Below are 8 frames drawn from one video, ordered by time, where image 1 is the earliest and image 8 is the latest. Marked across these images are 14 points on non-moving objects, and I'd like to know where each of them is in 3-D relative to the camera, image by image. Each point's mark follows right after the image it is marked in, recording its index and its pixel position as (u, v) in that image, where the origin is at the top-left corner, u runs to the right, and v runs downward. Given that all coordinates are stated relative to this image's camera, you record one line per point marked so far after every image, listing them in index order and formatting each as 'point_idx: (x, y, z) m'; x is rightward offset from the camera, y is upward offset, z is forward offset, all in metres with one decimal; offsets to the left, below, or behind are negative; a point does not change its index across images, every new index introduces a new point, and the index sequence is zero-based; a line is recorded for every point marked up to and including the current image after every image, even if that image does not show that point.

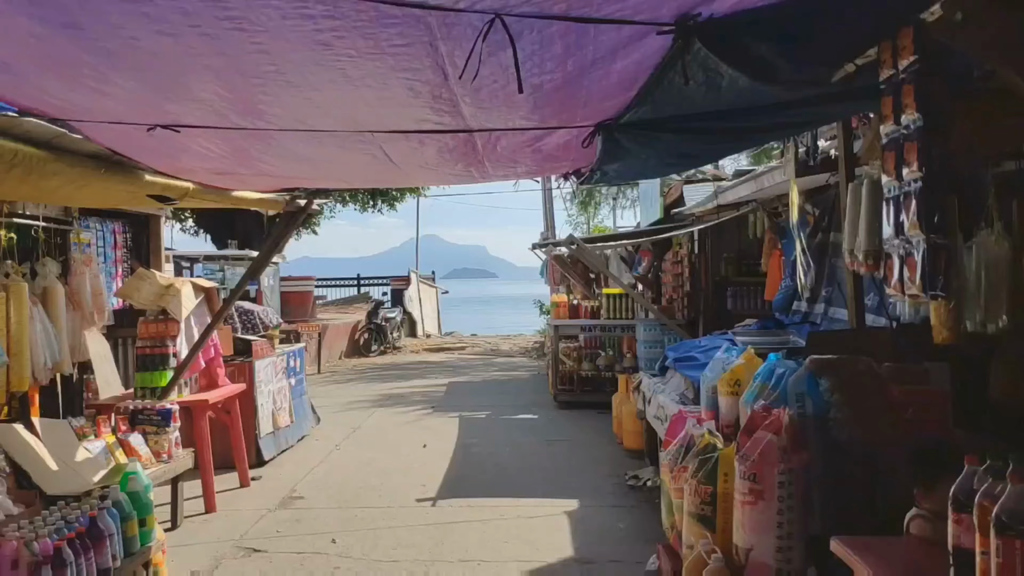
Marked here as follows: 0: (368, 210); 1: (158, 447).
0: (-2.5, +1.4, +18.5) m
1: (-1.5, -0.7, +4.6) m
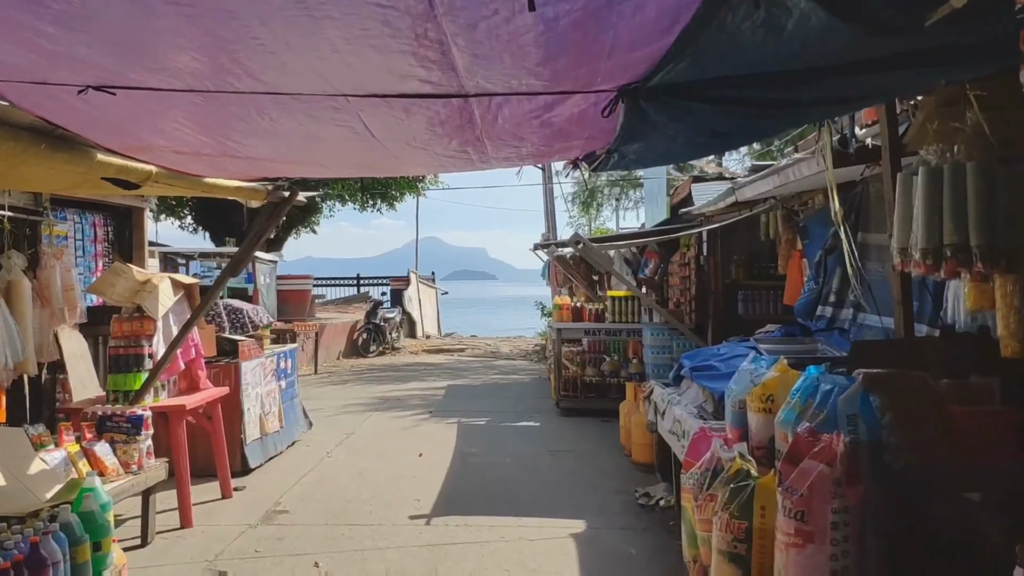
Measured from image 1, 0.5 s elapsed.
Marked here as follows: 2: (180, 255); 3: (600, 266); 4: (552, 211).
0: (-2.4, +1.4, +18.2) m
1: (-1.5, -0.7, +4.2) m
2: (-3.6, +0.4, +11.7) m
3: (+0.6, +0.2, +7.0) m
4: (+0.6, +1.1, +15.4) m
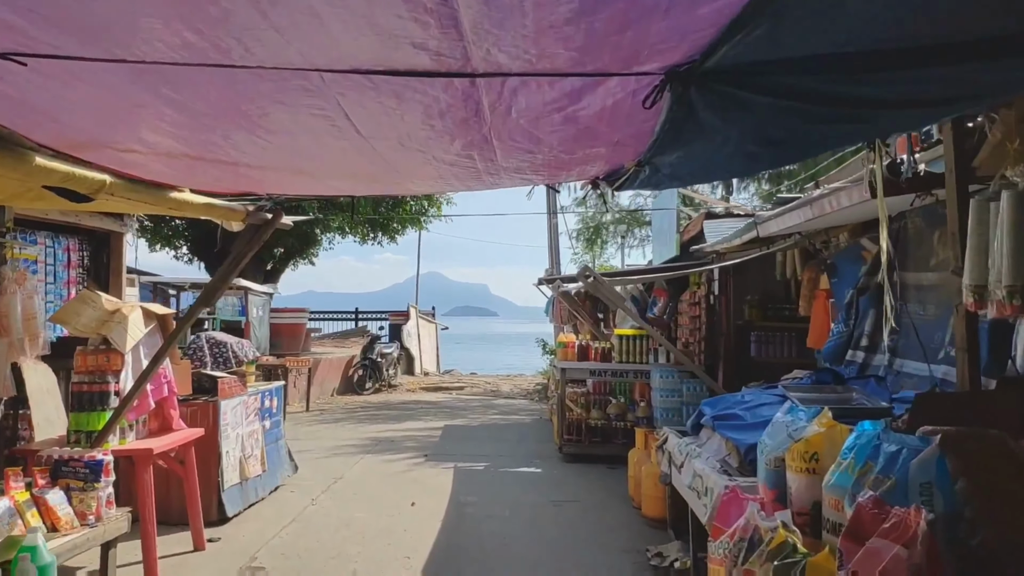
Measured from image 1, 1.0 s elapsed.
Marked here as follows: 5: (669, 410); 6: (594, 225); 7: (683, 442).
0: (-2.3, +0.8, +17.8) m
1: (-1.5, -0.8, +3.8) m
2: (-3.5, 0.0, +11.3) m
3: (+0.6, -0.1, +6.6) m
4: (+0.6, +0.6, +15.0) m
5: (+1.1, -0.9, +7.9) m
6: (+1.2, +0.9, +16.1) m
7: (+0.7, -0.6, +4.6) m
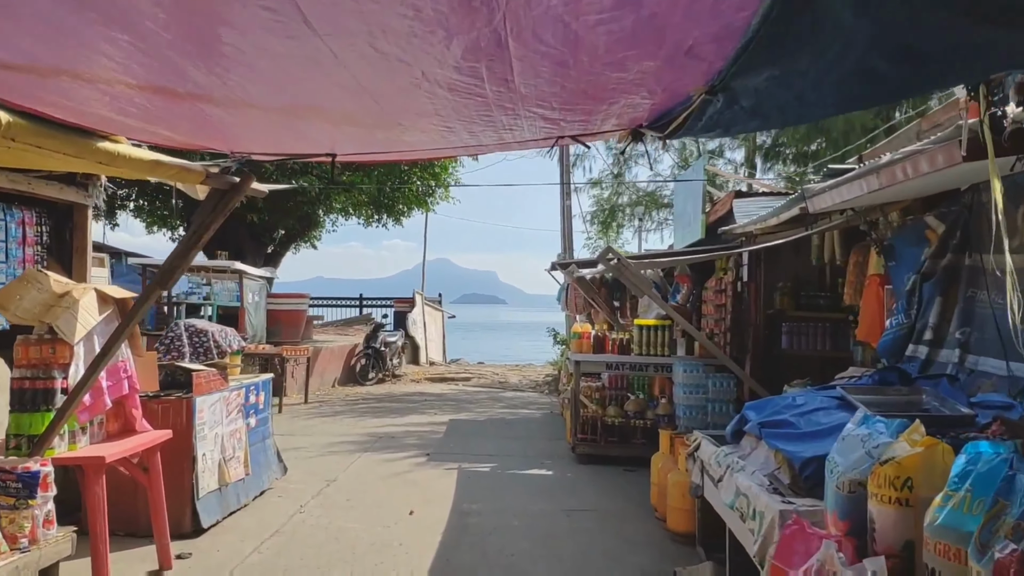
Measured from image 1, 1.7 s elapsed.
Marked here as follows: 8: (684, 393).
0: (-2.2, +1.0, +17.2) m
1: (-1.4, -0.7, +3.2) m
2: (-3.4, +0.2, +10.7) m
3: (+0.7, 0.0, +6.0) m
4: (+0.7, +0.7, +14.4) m
5: (+1.2, -0.8, +7.3) m
6: (+1.4, +1.1, +15.4) m
7: (+0.8, -0.6, +4.0) m
8: (+1.1, -0.7, +7.3) m
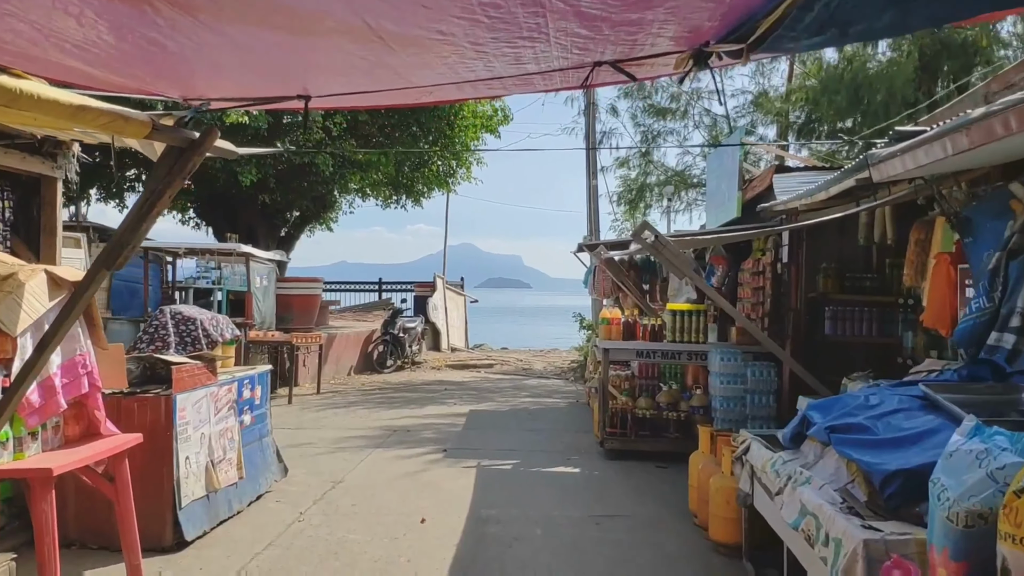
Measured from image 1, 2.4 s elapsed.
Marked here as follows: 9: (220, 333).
0: (-1.8, +1.3, +16.6) m
1: (-1.4, -0.6, +2.6) m
2: (-3.2, +0.3, +10.2) m
3: (+0.8, +0.1, +5.4) m
4: (+1.0, +1.0, +13.8) m
5: (+1.3, -0.7, +6.7) m
6: (+1.7, +1.3, +14.8) m
7: (+0.8, -0.5, +3.4) m
8: (+1.3, -0.6, +6.8) m
9: (-1.4, -0.2, +5.1) m
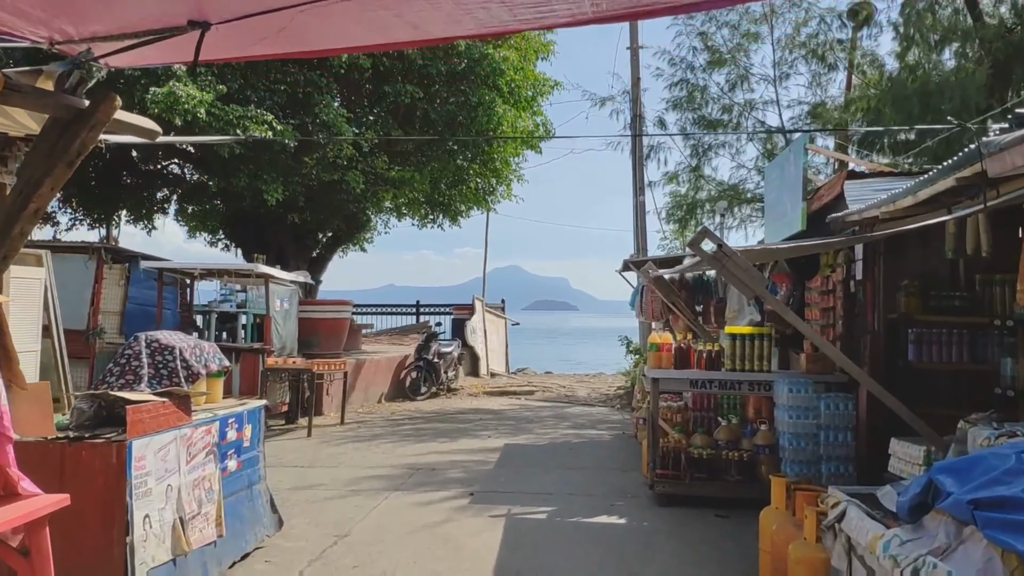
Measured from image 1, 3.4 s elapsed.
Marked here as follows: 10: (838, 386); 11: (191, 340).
0: (-1.2, +0.9, +15.9) m
1: (-1.4, -0.7, +1.9) m
2: (-2.9, +0.1, +9.5) m
3: (+0.9, 0.0, +4.6) m
4: (+1.5, +0.7, +13.0) m
5: (+1.5, -0.8, +5.8) m
6: (+2.2, +1.1, +13.9) m
7: (+0.9, -0.6, +2.5) m
8: (+1.5, -0.7, +5.9) m
9: (-1.2, -0.3, +4.3) m
10: (+1.8, -0.6, +6.2) m
11: (-1.3, -0.2, +4.4) m
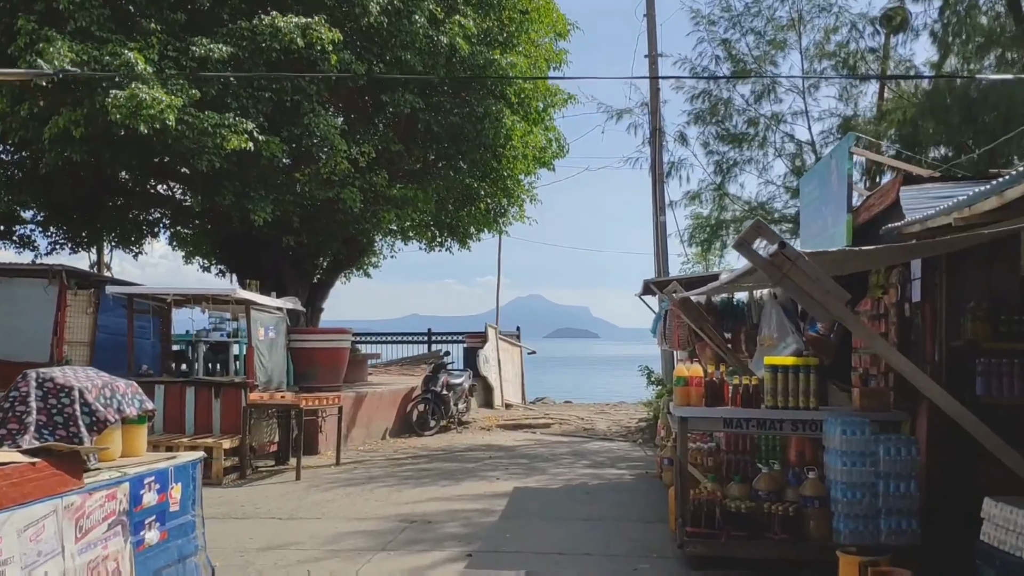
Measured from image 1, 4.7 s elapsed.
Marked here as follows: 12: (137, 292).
0: (-1.0, +0.6, +15.0) m
1: (-1.4, -0.7, +1.0) m
2: (-2.8, -0.1, +8.7) m
3: (+0.9, -0.1, +3.7) m
4: (+1.6, +0.4, +12.1) m
5: (+1.5, -0.9, +4.9) m
6: (+2.4, +0.8, +13.0) m
7: (+0.8, -0.6, +1.6) m
8: (+1.5, -0.8, +4.9) m
9: (-1.2, -0.4, +3.5) m
10: (+1.9, -0.7, +5.3) m
11: (-1.3, -0.3, +3.6) m
12: (-2.9, 0.0, +8.6) m
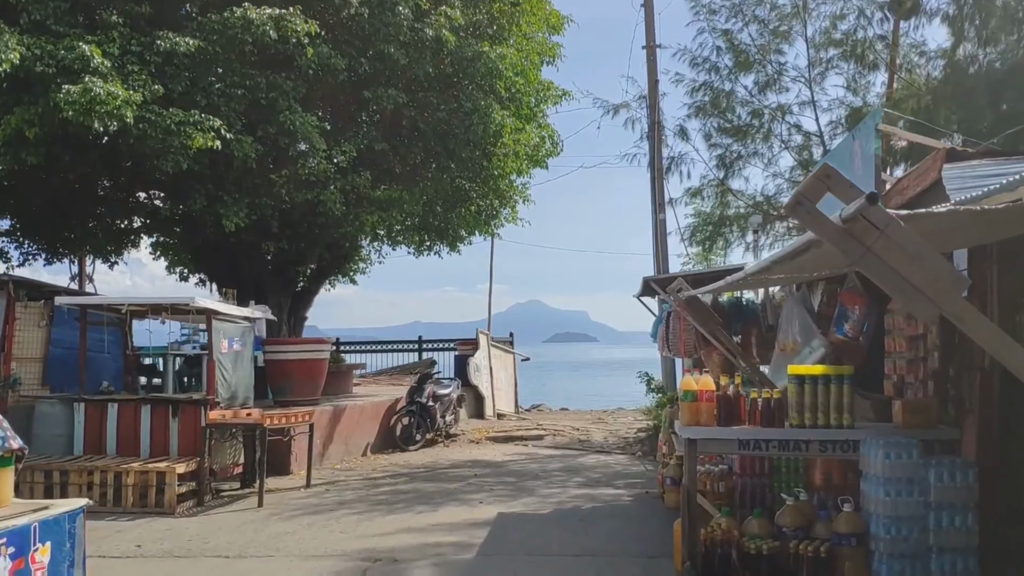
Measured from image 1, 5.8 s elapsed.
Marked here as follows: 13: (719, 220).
0: (-1.2, +0.5, +14.2) m
1: (-1.5, -0.7, +0.2) m
2: (-2.9, -0.1, +7.9) m
3: (+0.8, -0.1, +2.9) m
4: (+1.5, +0.4, +11.3) m
5: (+1.5, -0.9, +4.1) m
6: (+2.2, +0.7, +12.3) m
7: (+0.7, -0.6, +0.8) m
8: (+1.4, -0.8, +4.1) m
9: (-1.3, -0.4, +2.7) m
10: (+1.8, -0.6, +4.5) m
11: (-1.4, -0.3, +2.8) m
12: (-3.0, -0.1, +7.8) m
13: (+2.3, +0.8, +12.2) m
